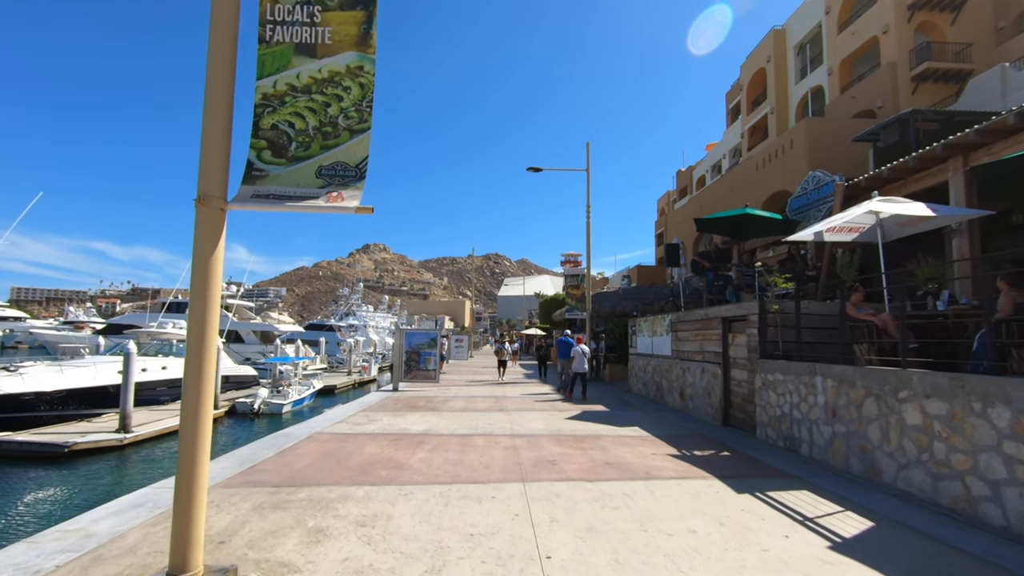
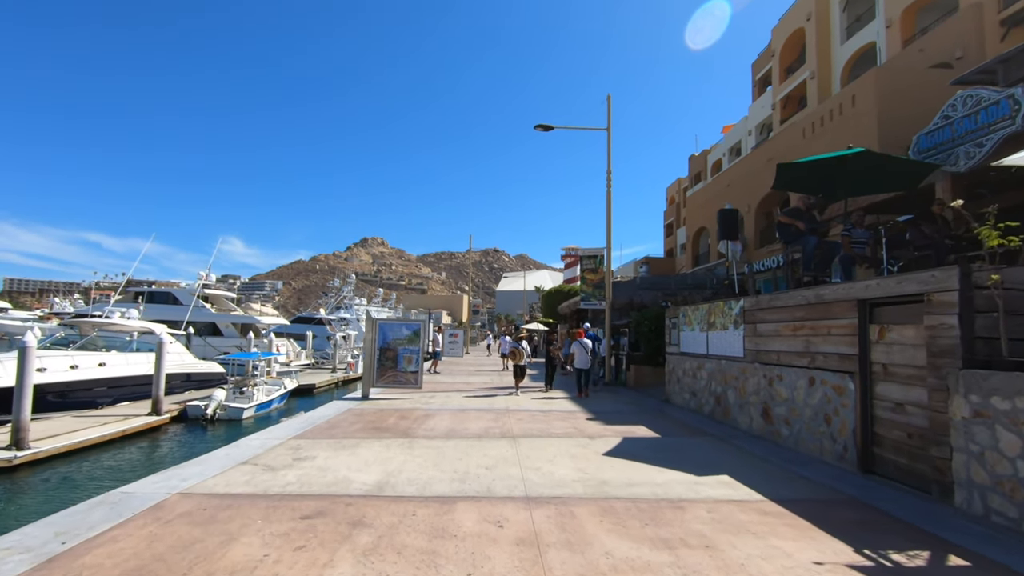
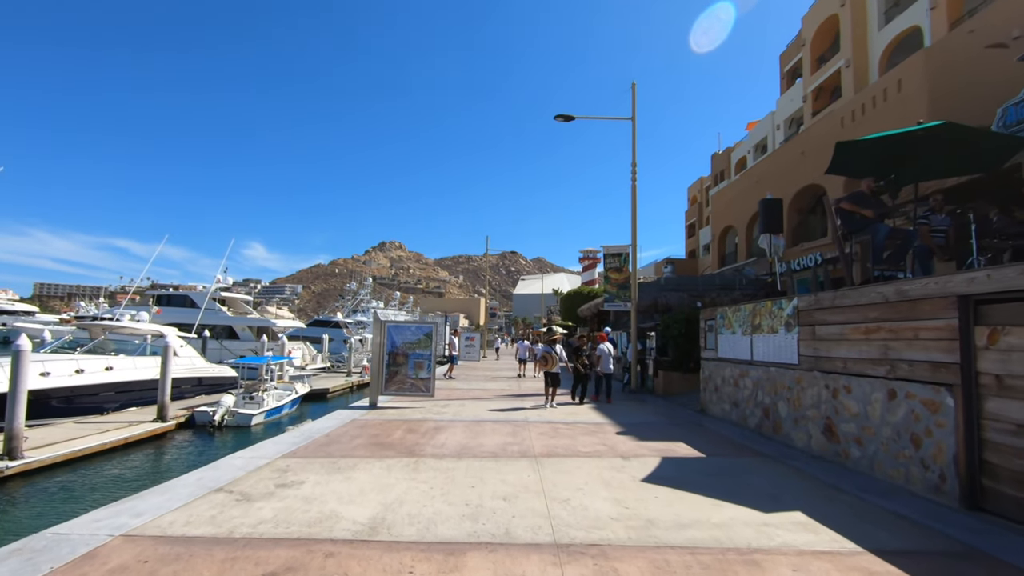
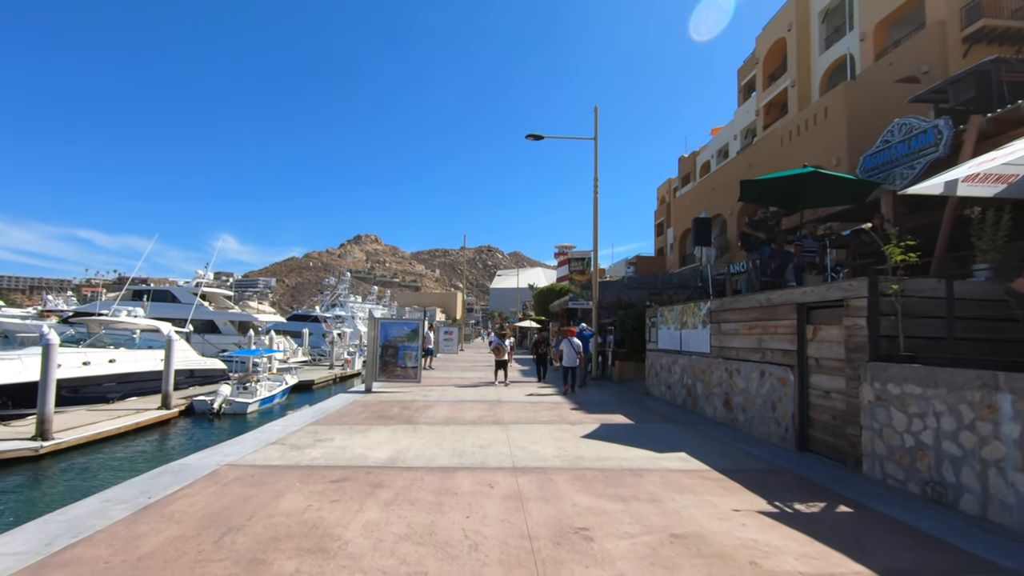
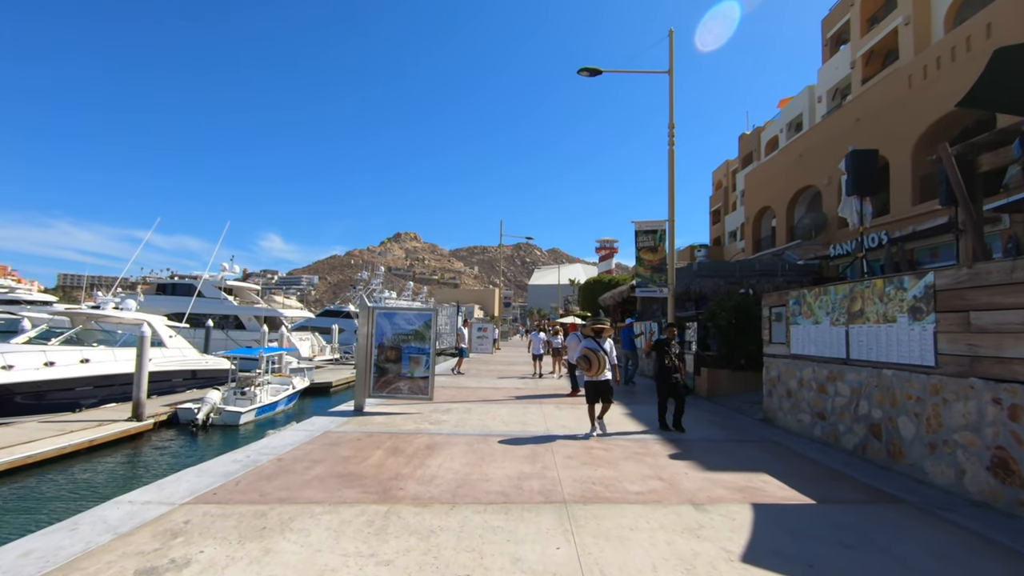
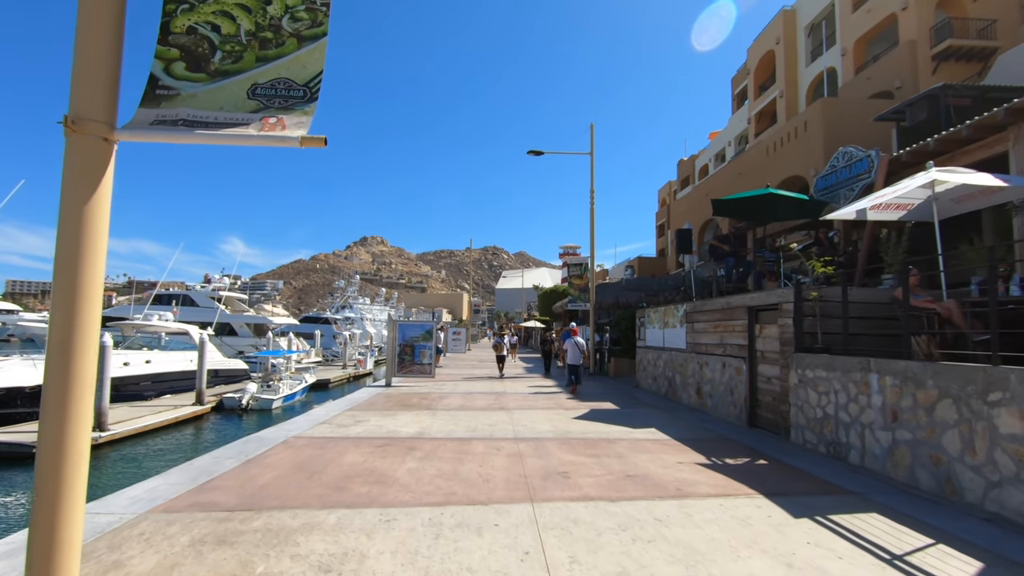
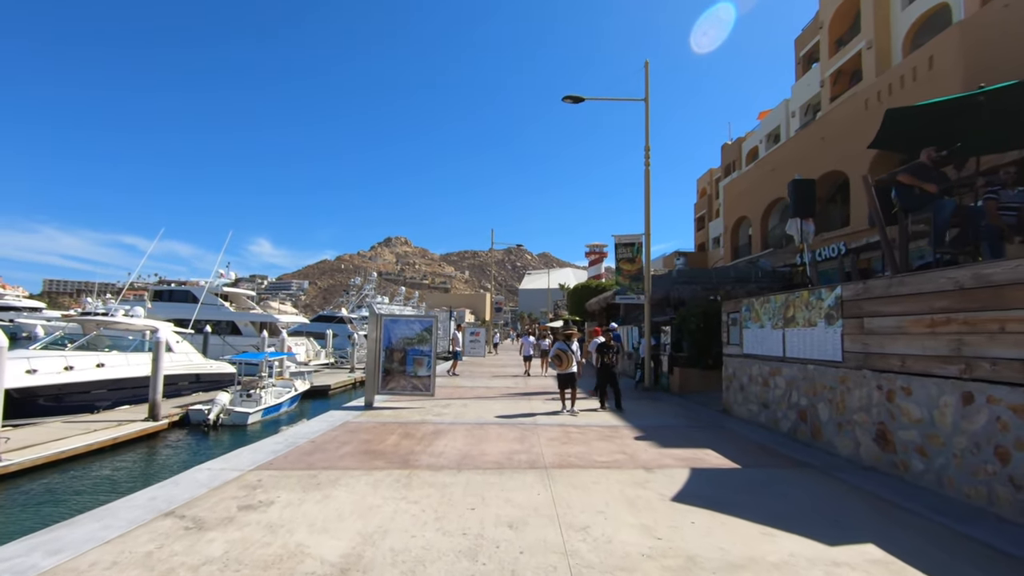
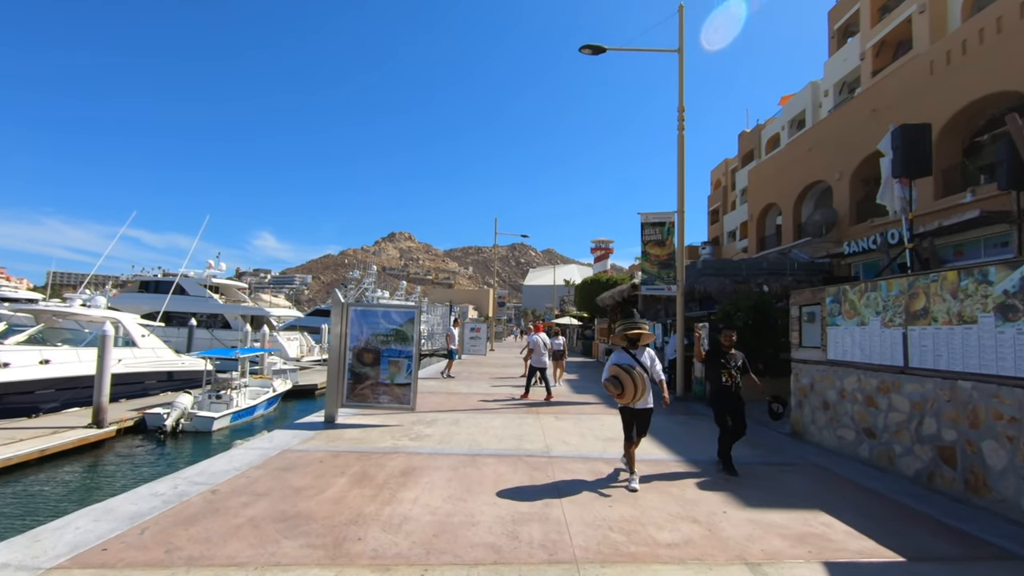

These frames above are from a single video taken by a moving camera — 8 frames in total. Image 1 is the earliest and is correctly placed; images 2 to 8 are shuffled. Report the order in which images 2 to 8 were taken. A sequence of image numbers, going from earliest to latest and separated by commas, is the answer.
6, 4, 2, 3, 7, 5, 8
